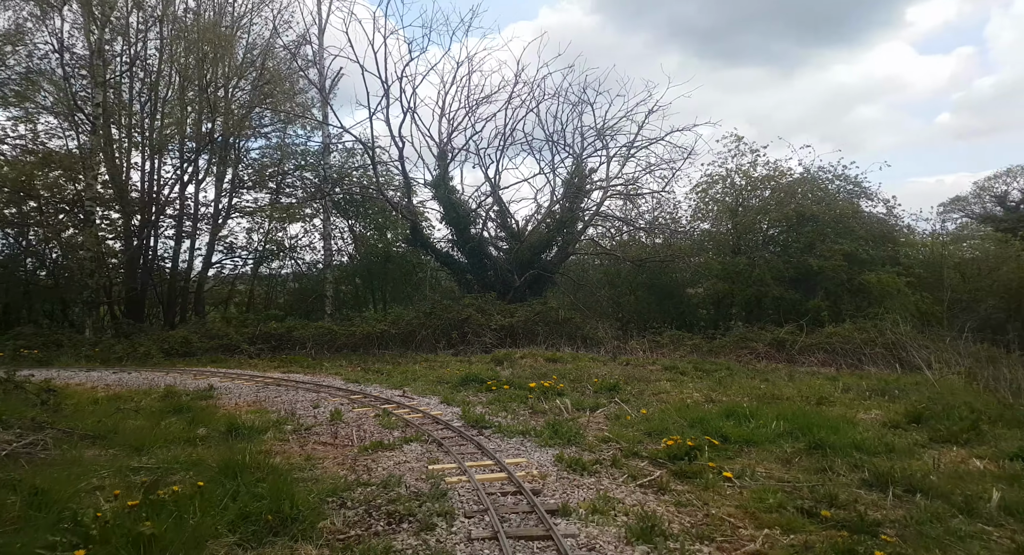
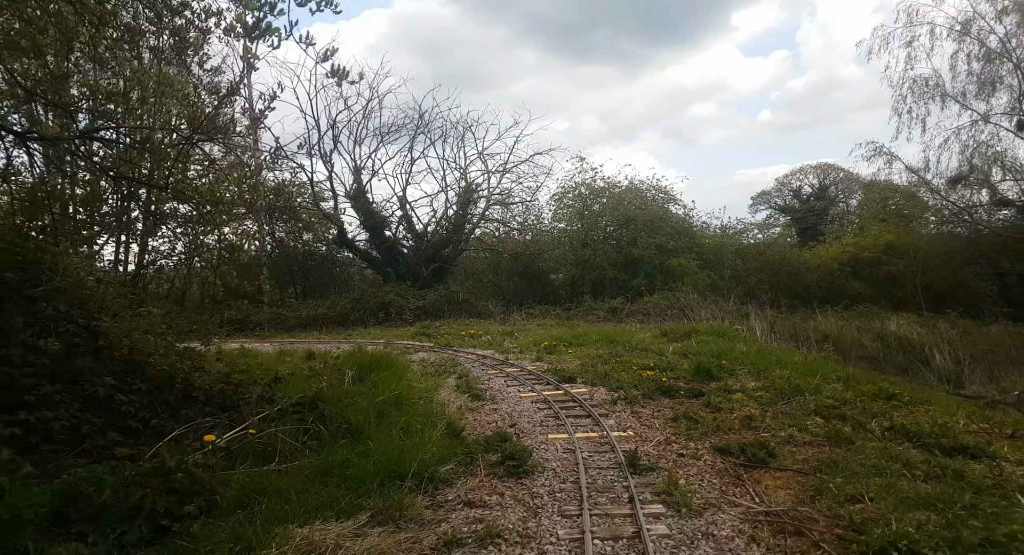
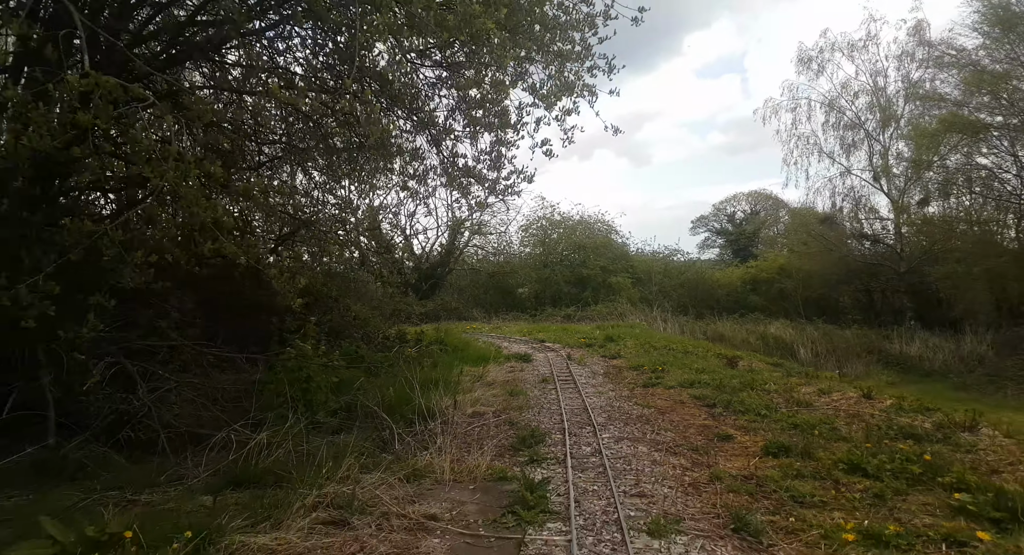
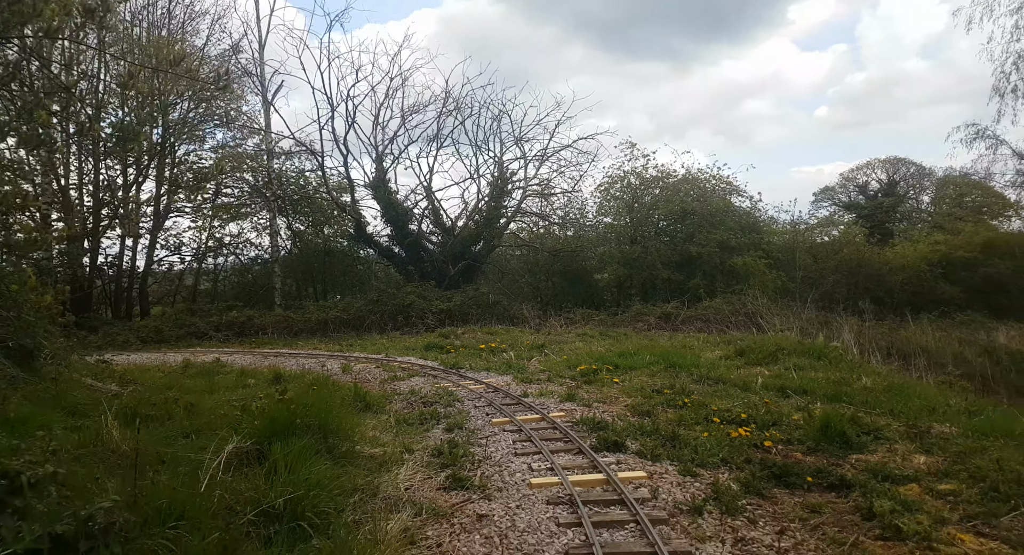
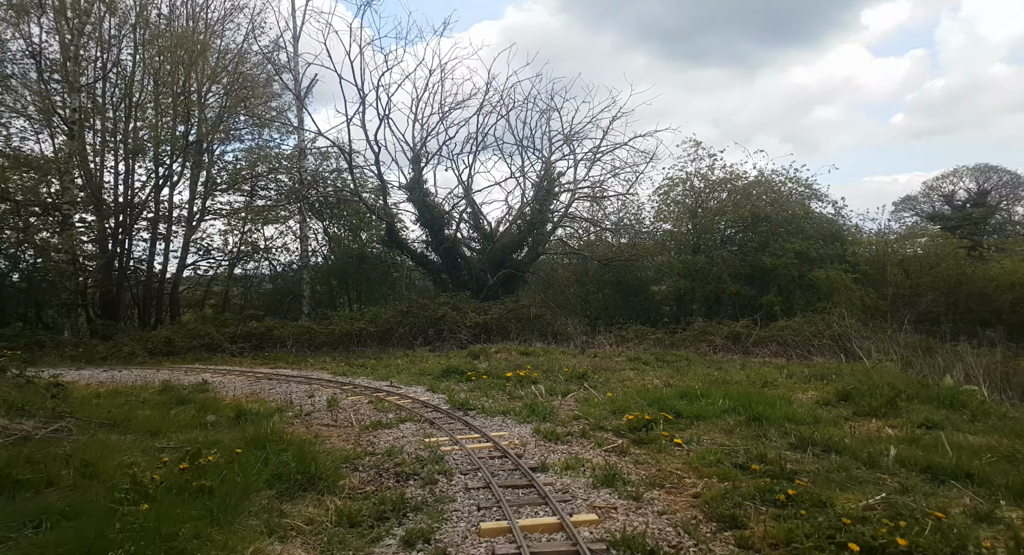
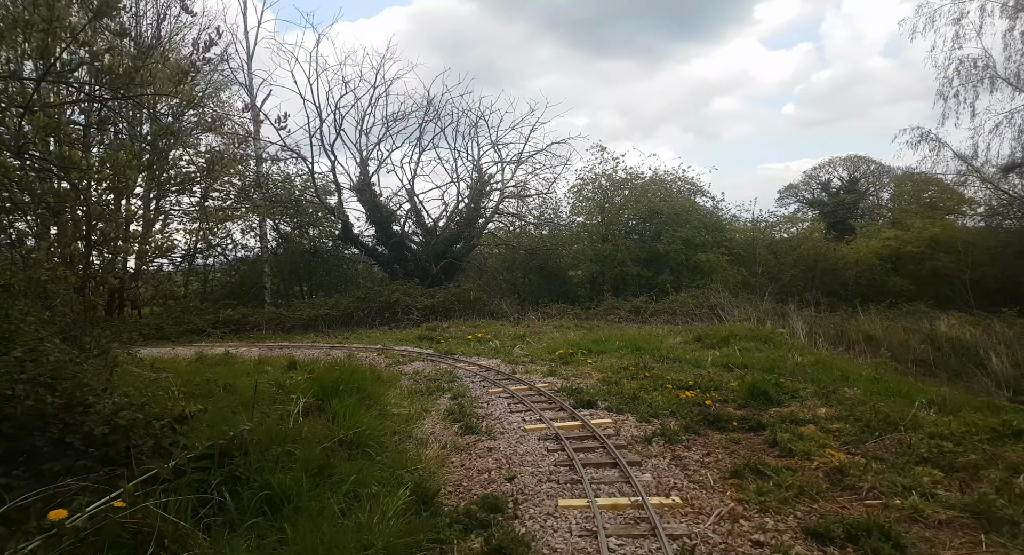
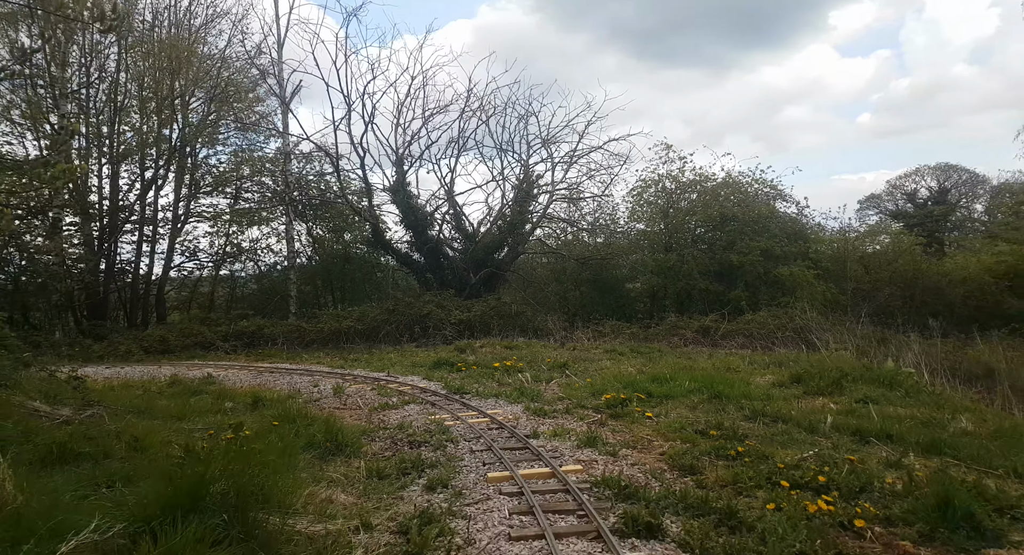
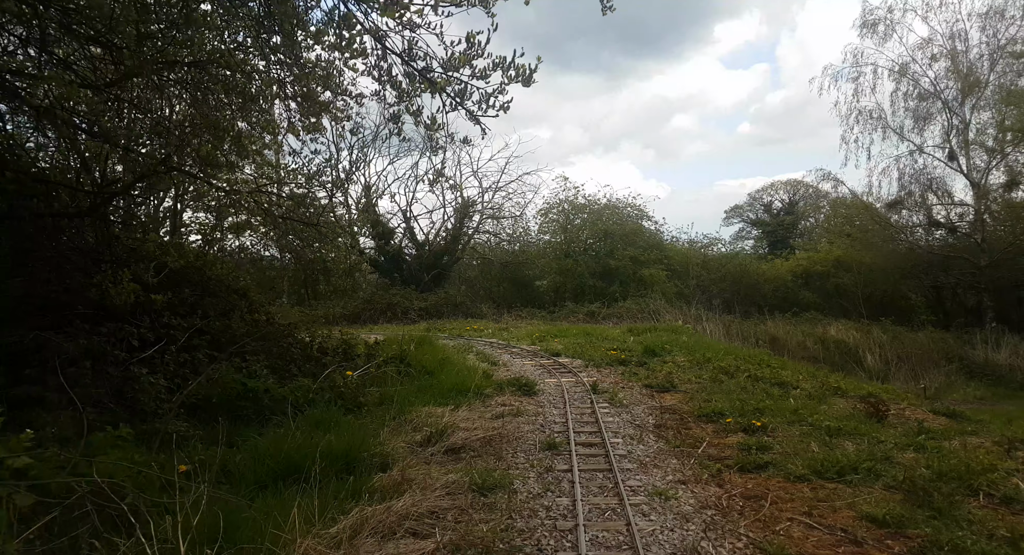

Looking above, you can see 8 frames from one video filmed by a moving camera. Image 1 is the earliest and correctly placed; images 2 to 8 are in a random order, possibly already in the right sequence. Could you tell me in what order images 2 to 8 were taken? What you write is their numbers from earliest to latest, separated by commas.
5, 7, 4, 6, 2, 8, 3
